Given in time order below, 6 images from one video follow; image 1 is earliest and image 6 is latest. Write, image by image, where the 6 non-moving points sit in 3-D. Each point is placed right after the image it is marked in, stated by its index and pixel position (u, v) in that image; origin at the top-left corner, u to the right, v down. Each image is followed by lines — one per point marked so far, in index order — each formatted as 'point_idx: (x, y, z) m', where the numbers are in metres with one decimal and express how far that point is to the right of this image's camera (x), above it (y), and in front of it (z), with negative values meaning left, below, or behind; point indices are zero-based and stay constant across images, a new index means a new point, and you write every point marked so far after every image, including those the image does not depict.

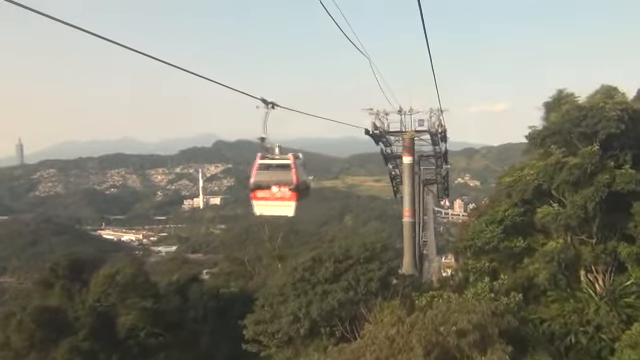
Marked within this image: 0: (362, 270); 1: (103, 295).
0: (+1.0, -2.1, +13.8) m
1: (-5.7, -3.0, +15.7) m
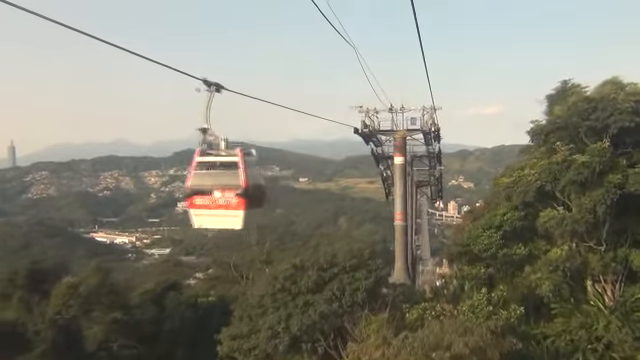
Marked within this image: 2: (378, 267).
0: (+0.6, -2.1, +12.6) m
1: (-6.1, -3.1, +14.5) m
2: (+1.3, -2.1, +14.0) m
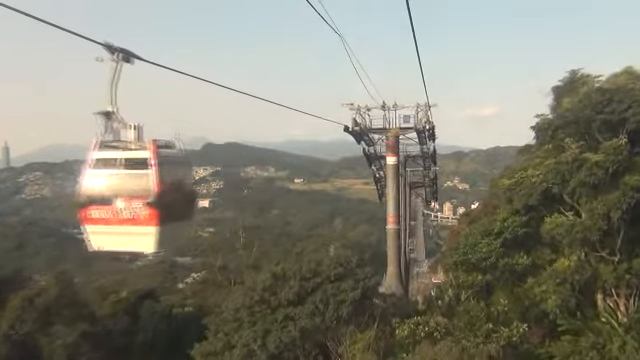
0: (+0.3, -2.1, +11.5) m
1: (-6.5, -3.1, +13.3) m
2: (+1.0, -2.1, +12.9) m
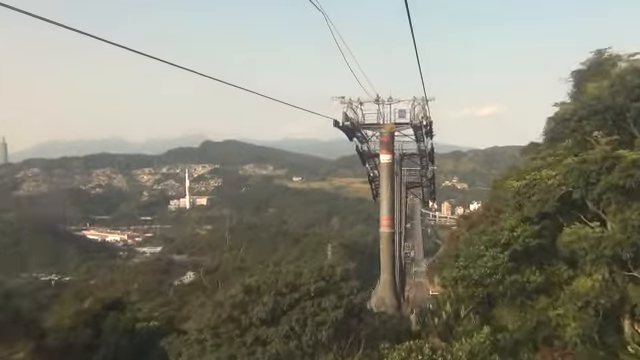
0: (-0.1, -2.1, +9.9) m
1: (-6.9, -3.0, +11.6) m
2: (+0.6, -2.1, +11.3) m
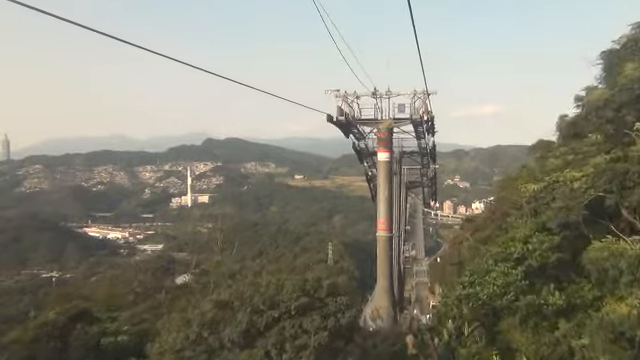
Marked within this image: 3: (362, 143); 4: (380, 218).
0: (-0.4, -2.1, +8.5) m
1: (-7.2, -3.0, +10.3) m
2: (+0.3, -2.1, +9.9) m
3: (+1.4, +1.2, +19.7) m
4: (+1.9, -1.2, +18.4) m
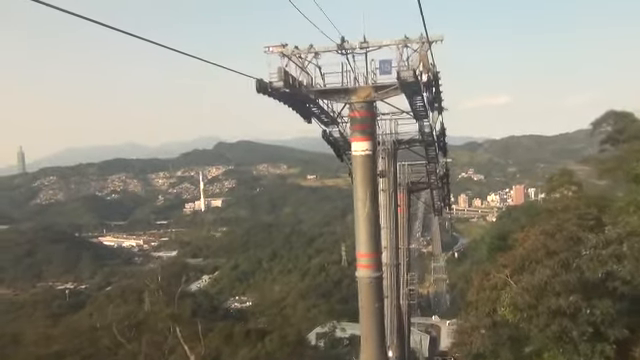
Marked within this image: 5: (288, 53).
0: (-1.6, -2.4, +1.7) m
1: (-8.3, -3.5, +3.6) m
2: (-0.9, -2.3, +3.1) m
3: (+0.2, +1.1, +12.8) m
4: (+0.8, -1.3, +11.5) m
5: (-0.5, +2.4, +11.2) m
